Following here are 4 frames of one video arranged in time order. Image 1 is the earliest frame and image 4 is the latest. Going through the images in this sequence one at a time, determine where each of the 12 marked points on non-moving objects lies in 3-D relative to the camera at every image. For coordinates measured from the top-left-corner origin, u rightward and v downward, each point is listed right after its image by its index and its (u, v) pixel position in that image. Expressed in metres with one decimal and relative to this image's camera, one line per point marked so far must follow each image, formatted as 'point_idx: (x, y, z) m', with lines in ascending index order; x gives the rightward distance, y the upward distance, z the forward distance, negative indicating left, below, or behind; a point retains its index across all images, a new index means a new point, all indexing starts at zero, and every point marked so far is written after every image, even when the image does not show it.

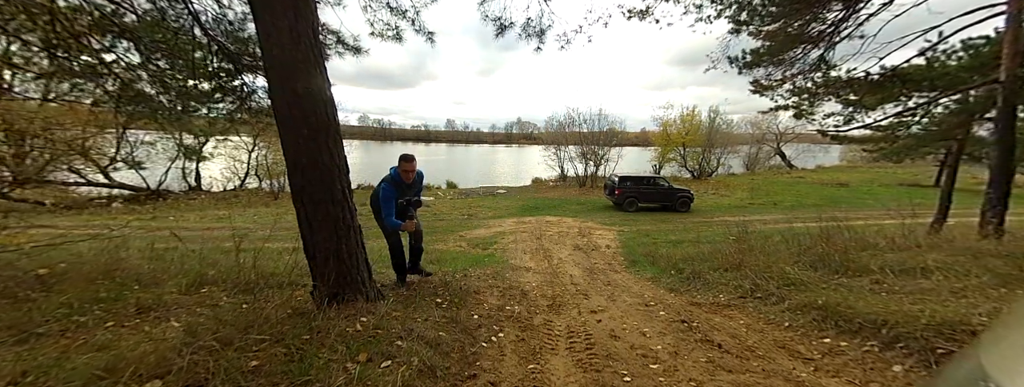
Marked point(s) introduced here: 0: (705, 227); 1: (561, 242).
0: (+8.5, -1.5, +14.3) m
1: (+1.5, -1.5, +9.8) m
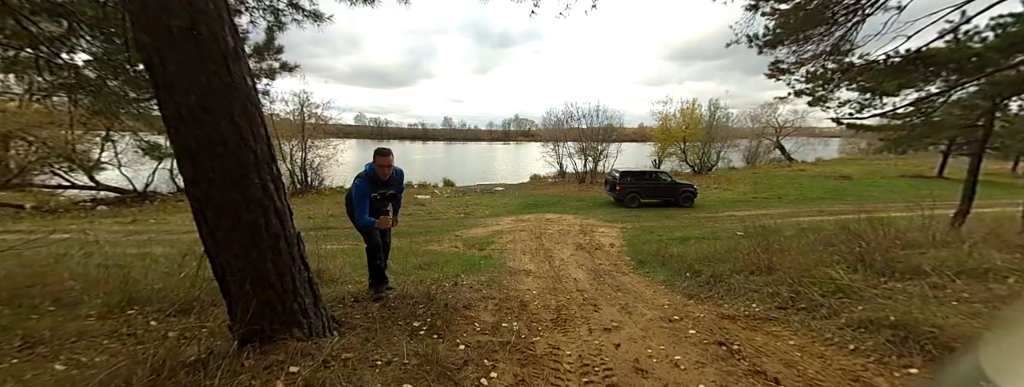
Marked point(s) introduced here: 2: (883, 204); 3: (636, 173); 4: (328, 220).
0: (+8.4, -1.3, +13.8) m
1: (+1.4, -1.4, +9.2) m
2: (+21.3, -0.7, +18.6) m
3: (+6.8, +1.1, +17.6) m
4: (-7.3, -1.0, +12.9) m
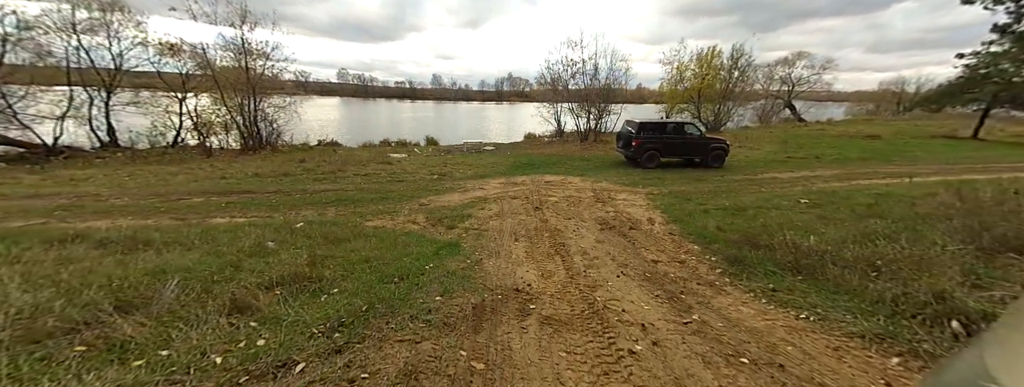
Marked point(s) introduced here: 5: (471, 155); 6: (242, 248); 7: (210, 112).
0: (+8.1, +0.2, +10.7) m
1: (+1.2, -0.4, +6.1) m
2: (+20.9, +1.3, +15.7) m
3: (+6.4, +3.0, +14.2) m
4: (-7.6, +0.4, +9.4) m
5: (-2.3, +2.1, +17.8) m
6: (-3.3, -0.7, +3.9) m
7: (-18.3, +4.9, +19.6) m
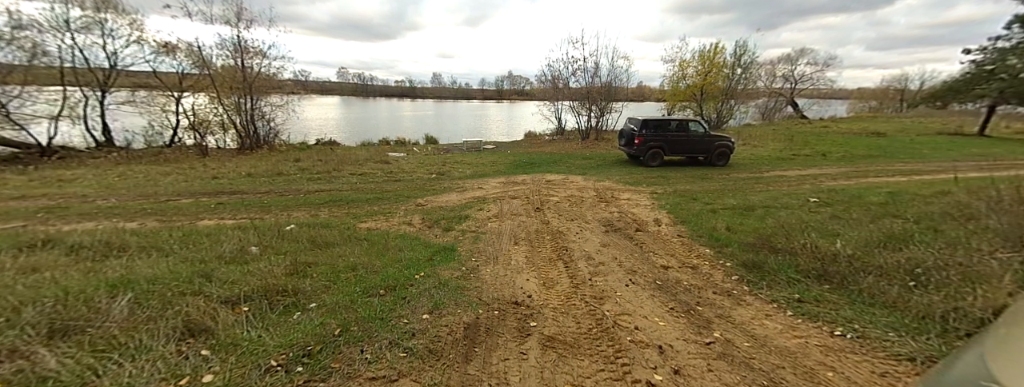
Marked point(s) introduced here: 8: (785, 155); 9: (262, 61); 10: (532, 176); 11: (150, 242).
0: (+8.1, +0.2, +10.4) m
1: (+1.2, -0.4, +5.8) m
2: (+20.9, +1.4, +15.4) m
3: (+6.4, +3.0, +13.9) m
4: (-7.6, +0.4, +9.2) m
5: (-2.3, +2.2, +17.6) m
6: (-3.3, -0.7, +3.6) m
7: (-18.3, +4.9, +19.3) m
8: (+14.2, +2.0, +16.8) m
9: (-14.7, +7.9, +19.1) m
10: (+0.7, +0.6, +11.1) m
11: (-4.6, -0.6, +4.1) m
